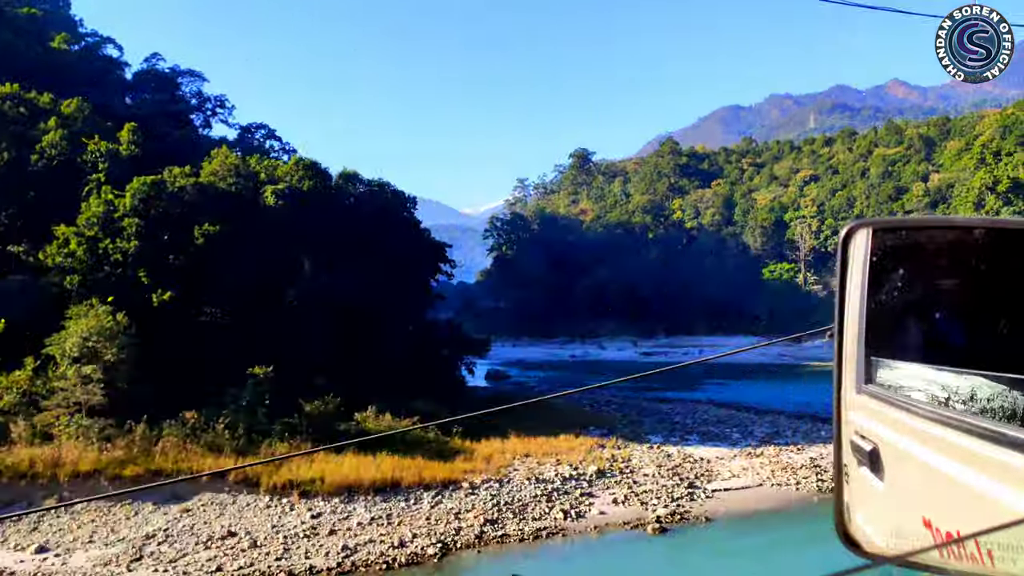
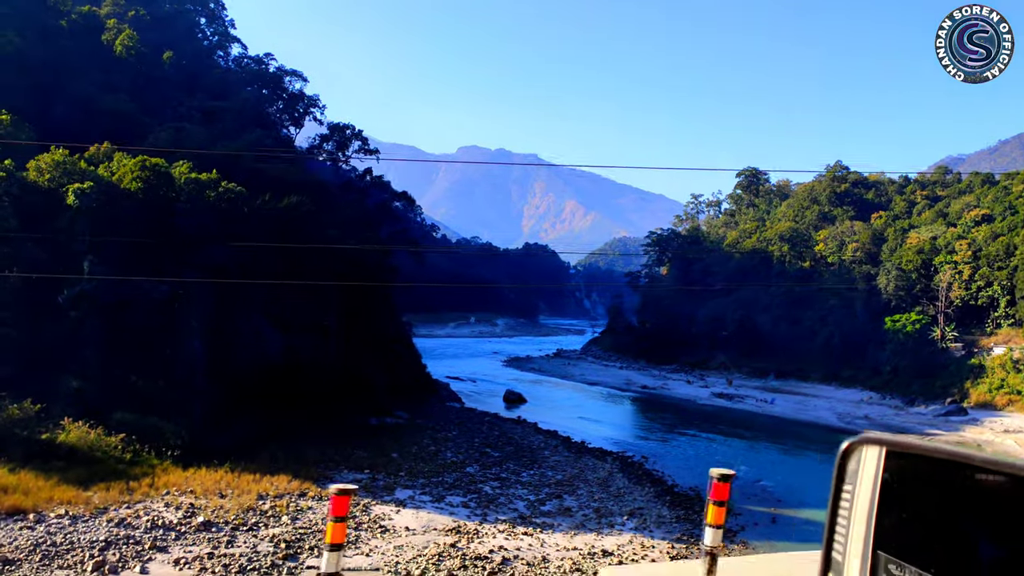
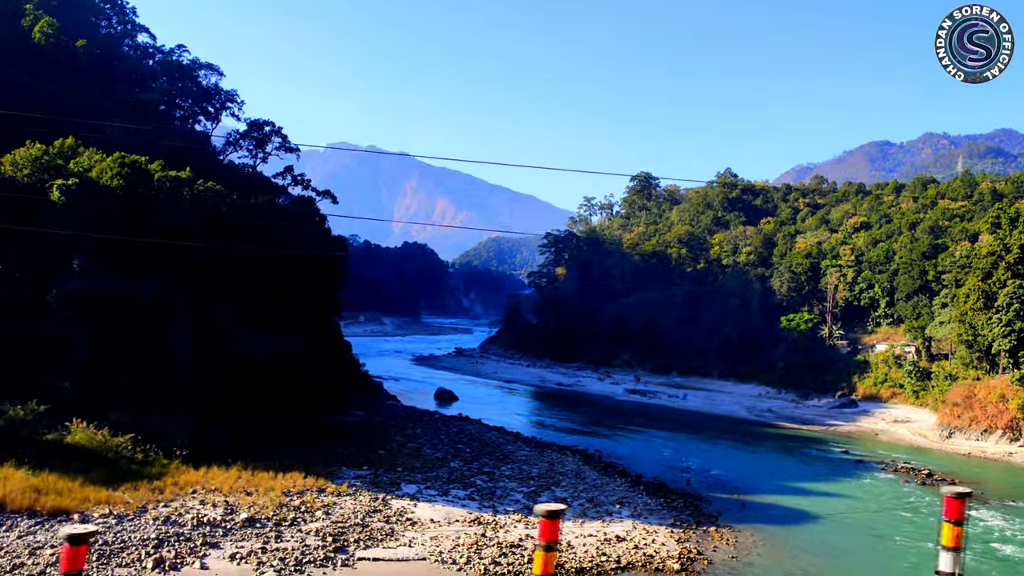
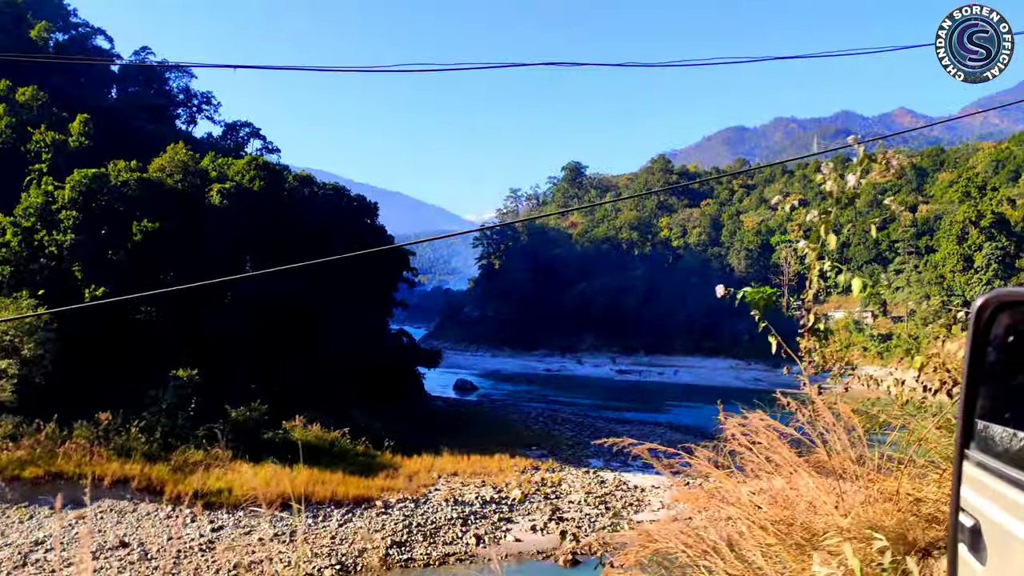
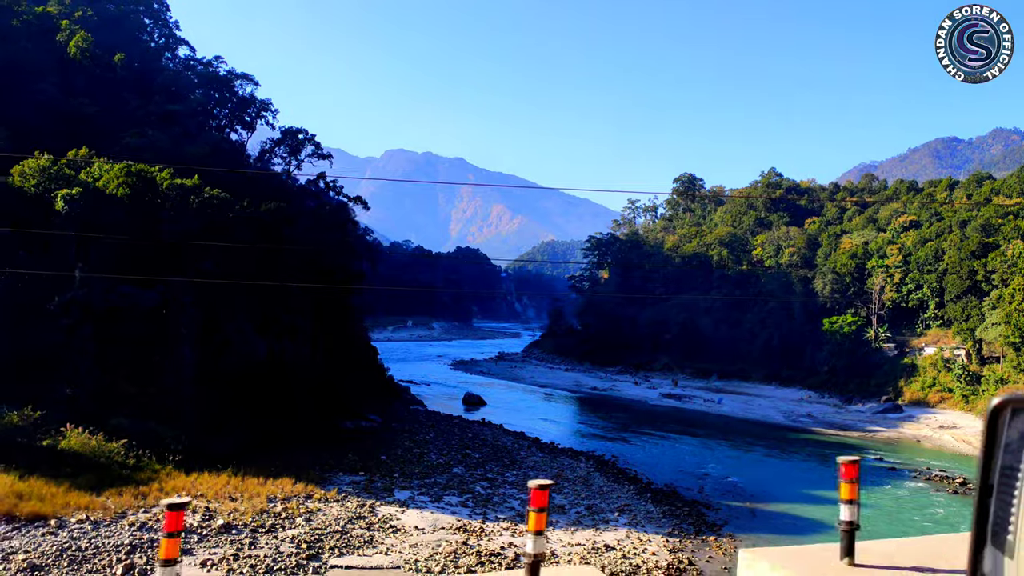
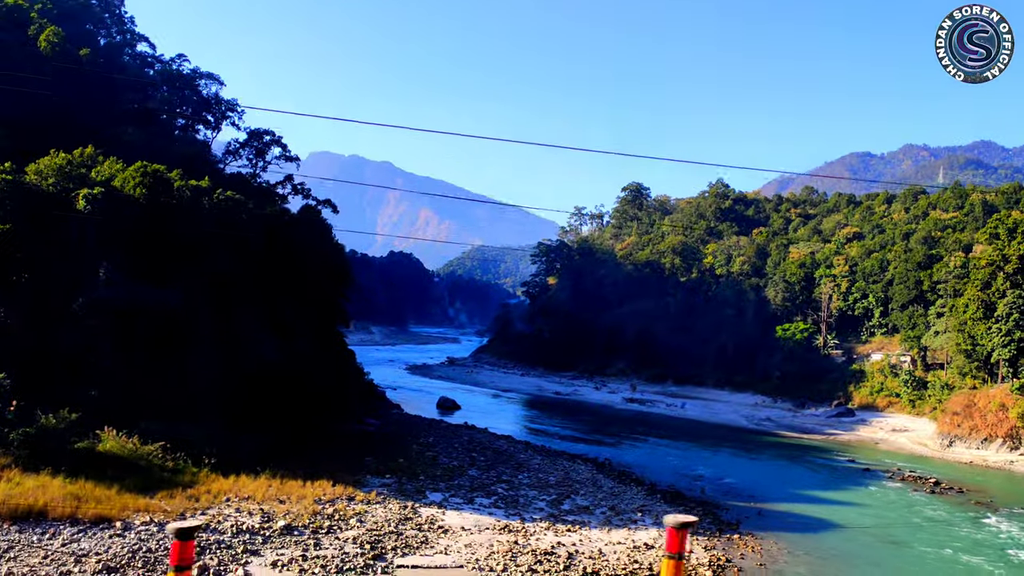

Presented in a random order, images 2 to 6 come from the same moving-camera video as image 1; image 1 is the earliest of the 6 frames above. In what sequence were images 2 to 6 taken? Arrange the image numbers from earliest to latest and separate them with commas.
4, 6, 3, 5, 2
